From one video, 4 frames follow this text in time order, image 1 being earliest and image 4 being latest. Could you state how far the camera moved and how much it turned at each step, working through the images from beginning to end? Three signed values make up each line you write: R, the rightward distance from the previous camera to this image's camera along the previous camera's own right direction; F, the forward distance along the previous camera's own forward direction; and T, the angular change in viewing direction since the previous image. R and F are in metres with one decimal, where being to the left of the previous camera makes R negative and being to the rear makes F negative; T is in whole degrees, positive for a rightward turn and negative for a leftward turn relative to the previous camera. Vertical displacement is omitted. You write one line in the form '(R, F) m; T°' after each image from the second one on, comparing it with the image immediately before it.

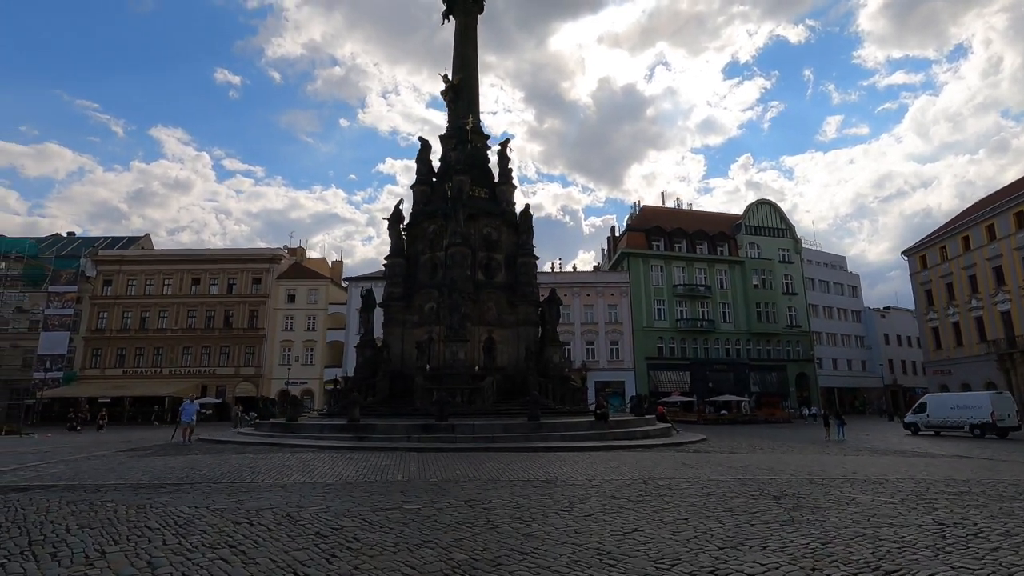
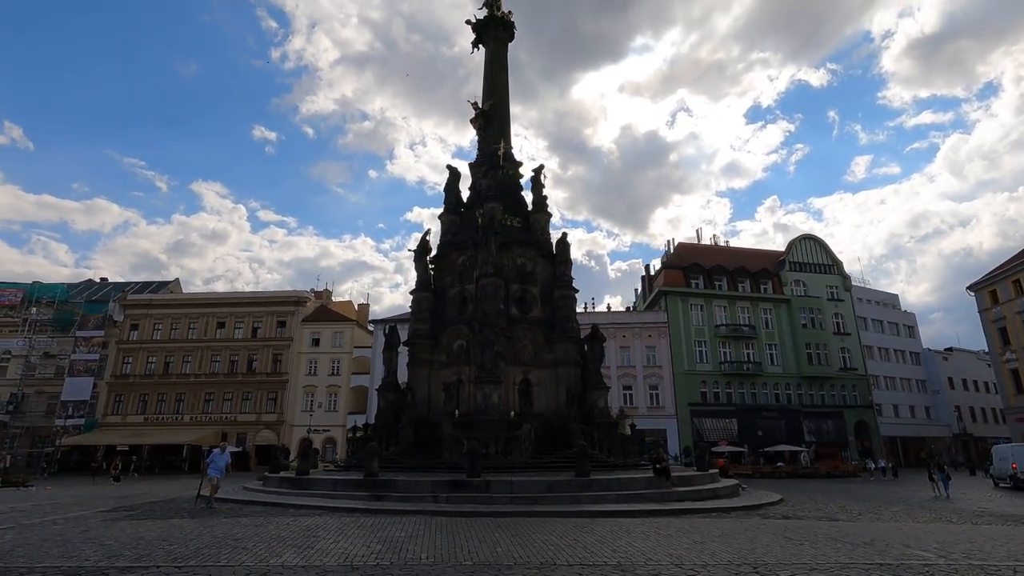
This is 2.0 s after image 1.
(-0.4, +2.0) m; -3°
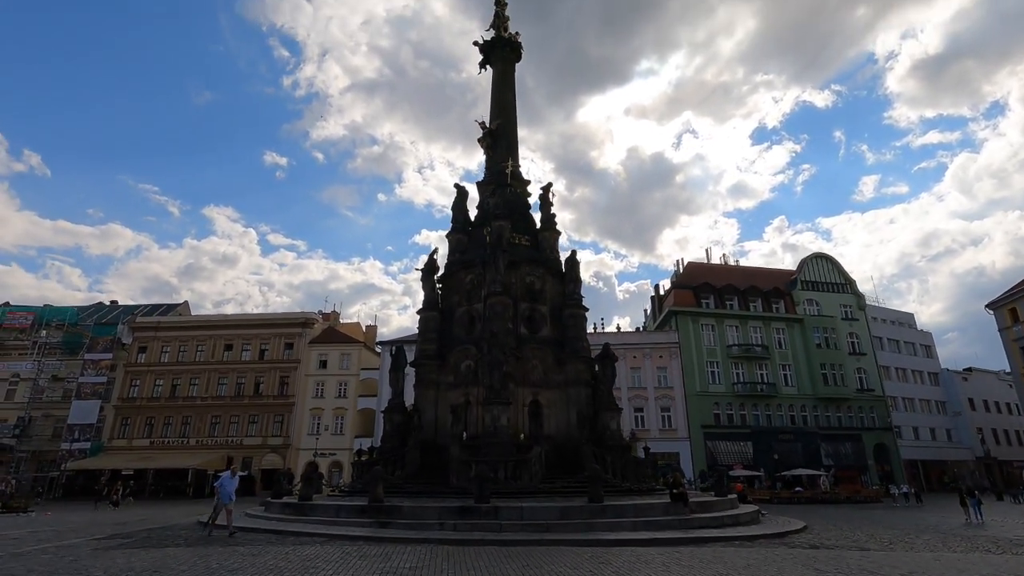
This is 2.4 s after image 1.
(0.0, +0.4) m; -1°
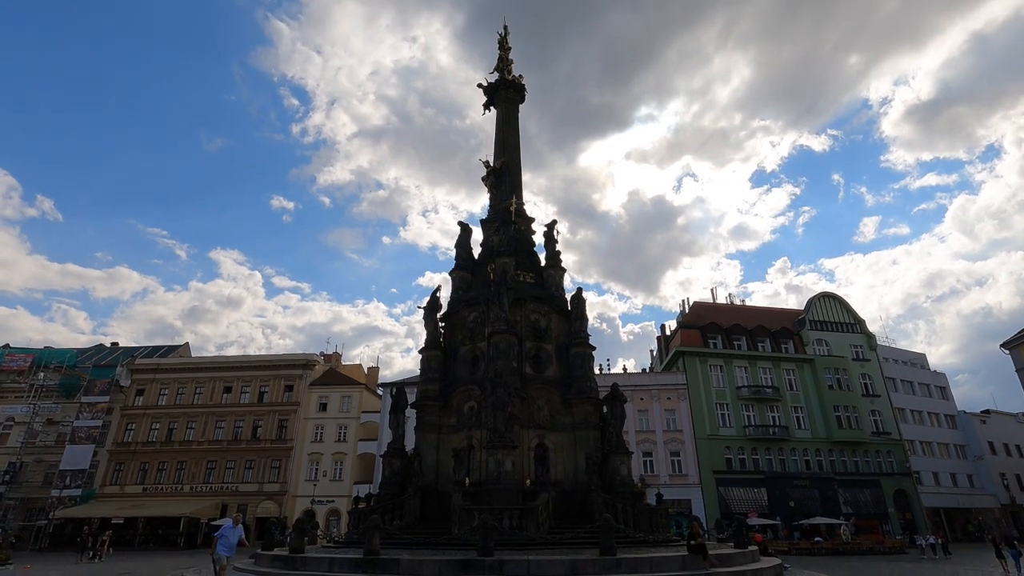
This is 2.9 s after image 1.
(0.0, +0.5) m; 0°
